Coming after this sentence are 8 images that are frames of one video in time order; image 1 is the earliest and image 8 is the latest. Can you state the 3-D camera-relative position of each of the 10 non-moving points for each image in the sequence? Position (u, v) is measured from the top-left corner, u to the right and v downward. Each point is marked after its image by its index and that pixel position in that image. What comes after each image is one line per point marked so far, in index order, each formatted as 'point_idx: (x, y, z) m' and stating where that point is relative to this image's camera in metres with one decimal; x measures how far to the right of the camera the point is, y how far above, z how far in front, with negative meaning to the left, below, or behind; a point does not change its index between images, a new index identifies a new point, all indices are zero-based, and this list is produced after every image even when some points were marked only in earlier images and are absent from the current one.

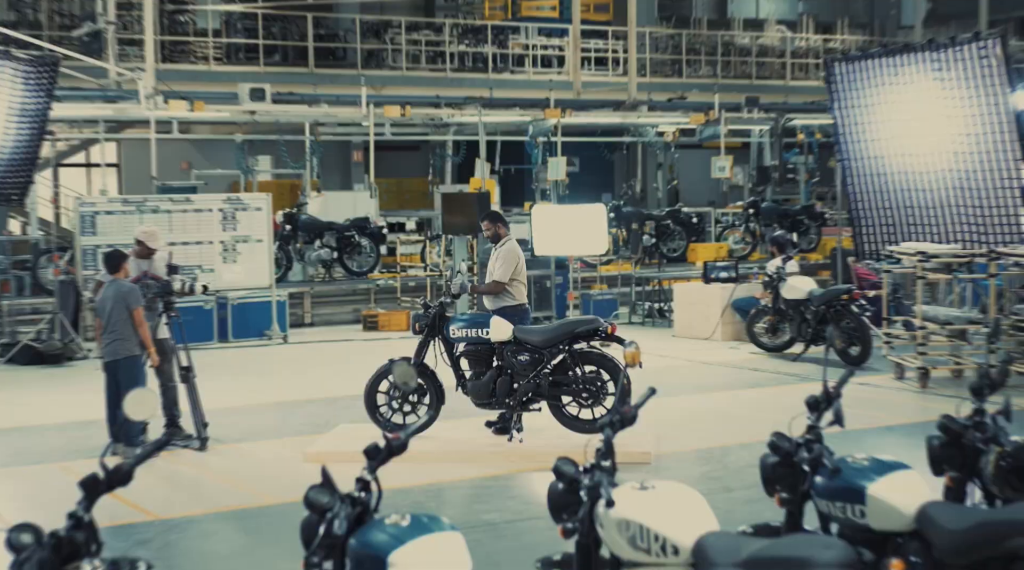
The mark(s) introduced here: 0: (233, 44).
0: (-4.3, +3.9, +18.9) m
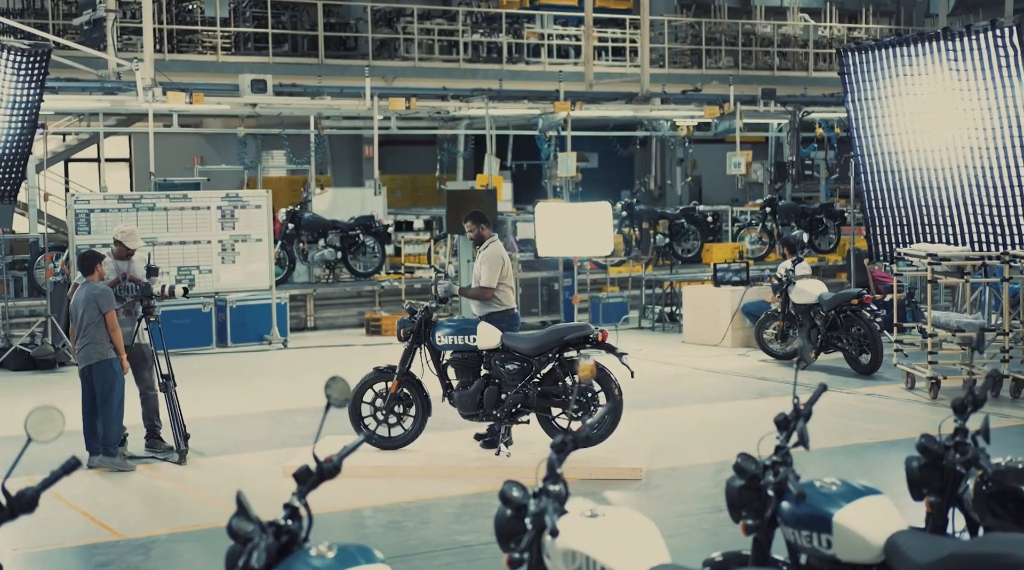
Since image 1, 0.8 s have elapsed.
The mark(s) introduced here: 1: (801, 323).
0: (-4.1, +3.8, +18.6) m
1: (+2.9, -0.4, +12.3) m
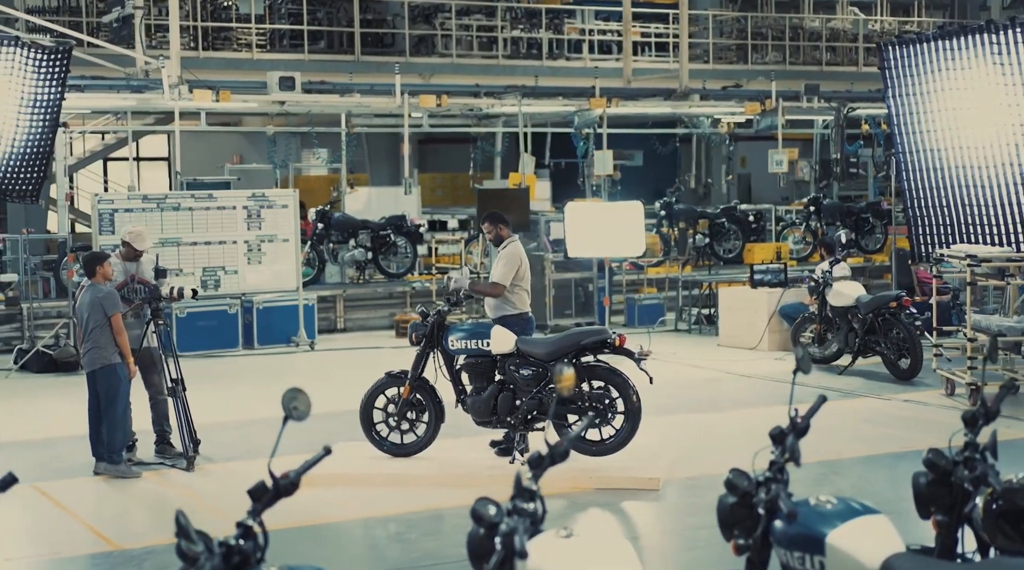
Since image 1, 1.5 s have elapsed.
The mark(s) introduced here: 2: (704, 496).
0: (-3.5, +3.8, +18.5) m
1: (+3.1, -0.4, +11.9) m
2: (+1.3, -1.4, +8.4) m
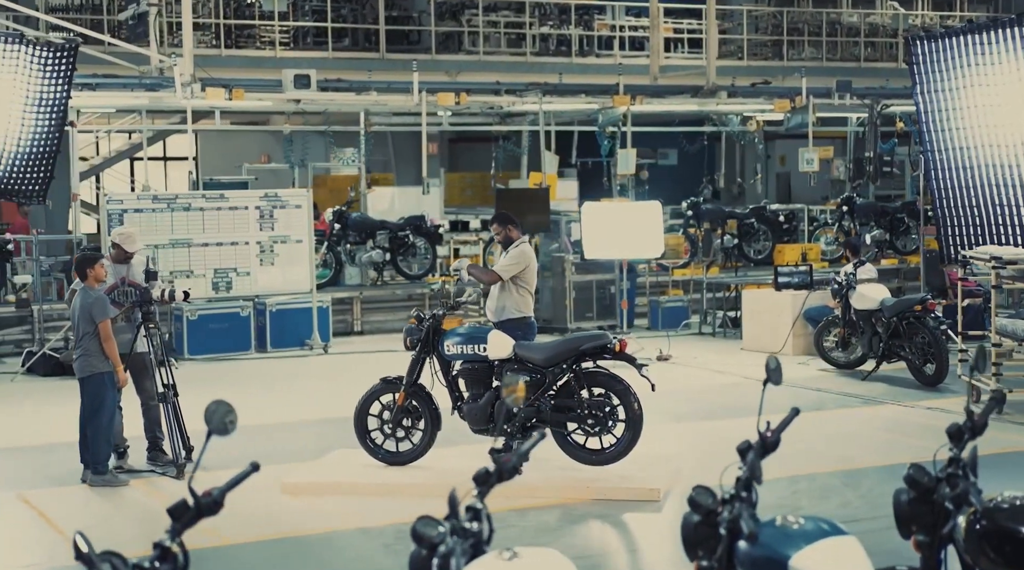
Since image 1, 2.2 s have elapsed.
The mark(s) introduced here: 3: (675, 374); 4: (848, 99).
0: (-3.1, +3.8, +18.3) m
1: (+3.2, -0.4, +11.4) m
2: (+1.3, -1.4, +8.0) m
3: (+1.6, -0.9, +12.3) m
4: (+4.5, +2.5, +16.6) m
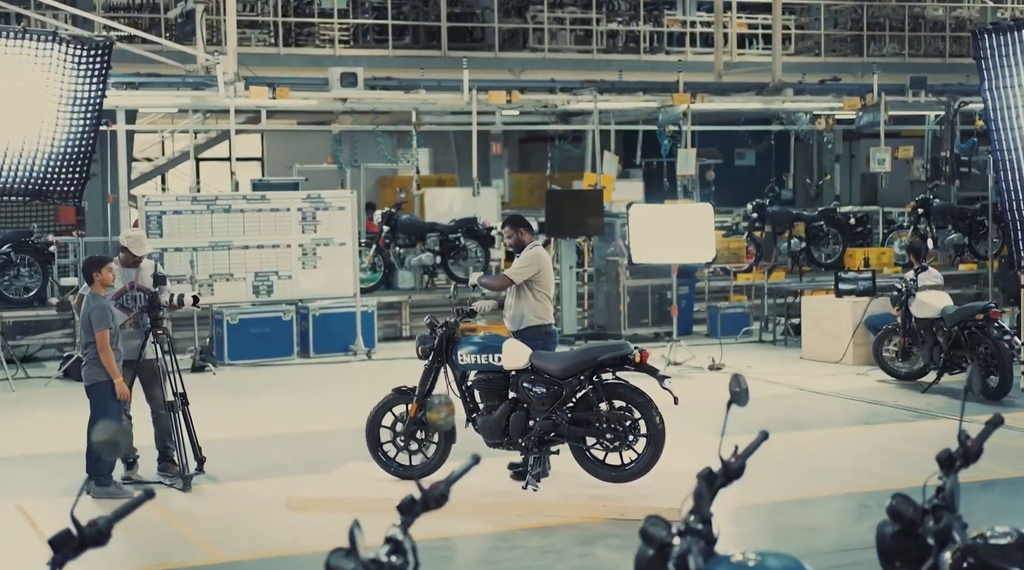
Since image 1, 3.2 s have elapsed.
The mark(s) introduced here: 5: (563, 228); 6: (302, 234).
0: (-2.2, +3.8, +18.1) m
1: (+3.5, -0.5, +10.7) m
2: (+1.3, -1.4, +7.5) m
3: (+2.0, -0.9, +11.7) m
4: (+5.2, +2.4, +15.8) m
5: (+0.7, +0.6, +13.9) m
6: (-2.2, +0.5, +13.0) m
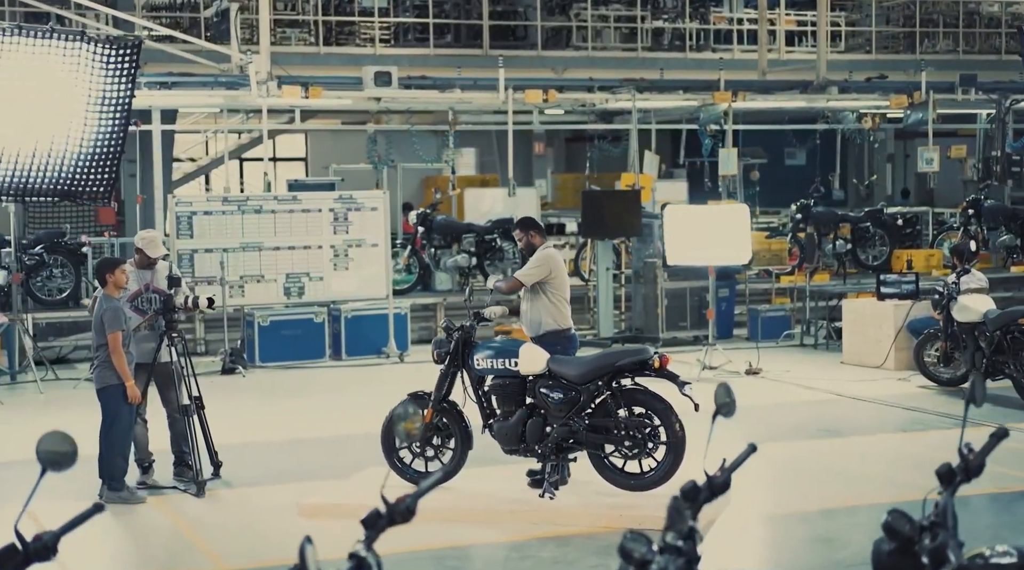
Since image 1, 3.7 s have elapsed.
0: (-1.6, +3.7, +18.0) m
1: (+3.8, -0.5, +10.4) m
2: (+1.4, -1.5, +7.2) m
3: (+2.3, -1.0, +11.4) m
4: (+5.7, +2.4, +15.3) m
5: (+1.0, +0.6, +13.7) m
6: (-1.9, +0.5, +12.9) m
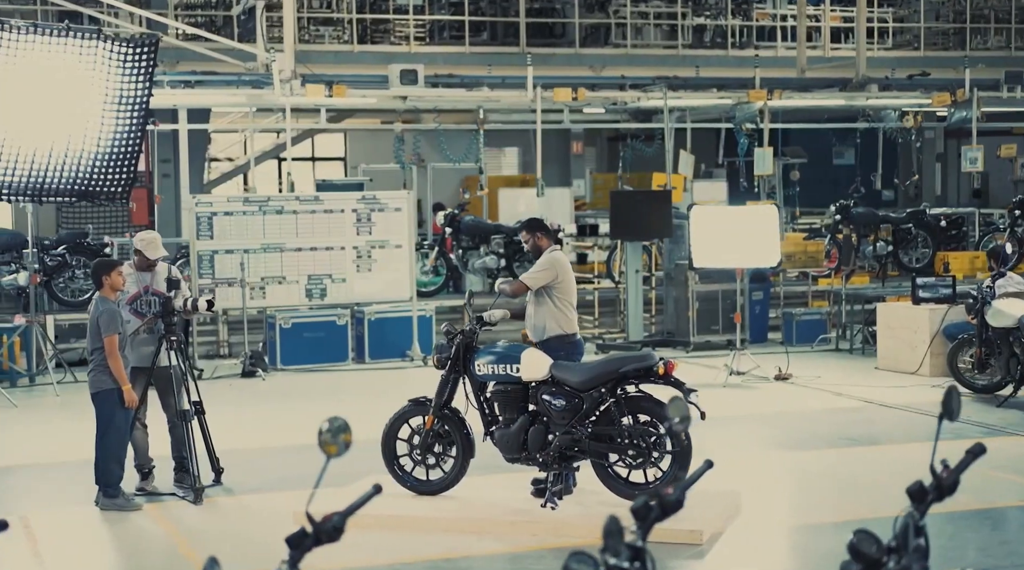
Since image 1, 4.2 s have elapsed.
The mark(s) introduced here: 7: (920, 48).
0: (-1.1, +3.7, +17.8) m
1: (+3.9, -0.5, +9.9) m
2: (+1.4, -1.5, +6.9) m
3: (+2.5, -1.0, +11.1) m
4: (+6.1, +2.3, +14.8) m
5: (+1.3, +0.6, +13.4) m
6: (-1.6, +0.5, +12.7) m
7: (+6.3, +3.7, +19.3) m
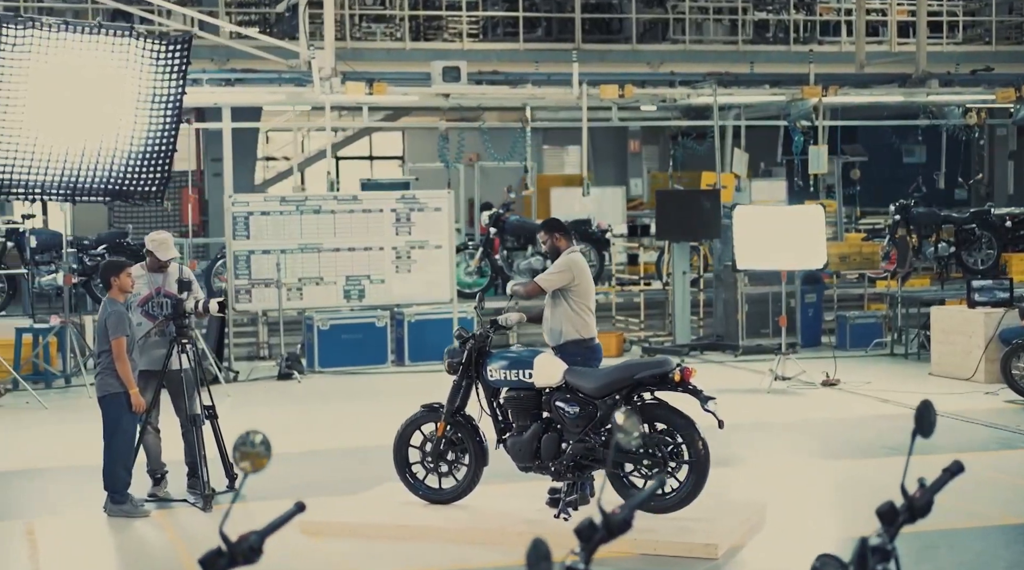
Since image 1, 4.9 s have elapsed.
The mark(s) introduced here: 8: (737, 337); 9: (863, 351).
0: (-0.4, +3.7, +17.6) m
1: (+4.1, -0.6, +9.4) m
2: (+1.4, -1.5, +6.6) m
3: (+2.7, -1.0, +10.6) m
4: (+6.6, +2.3, +14.1) m
5: (+1.8, +0.6, +13.0) m
6: (-1.2, +0.5, +12.6) m
7: (+7.1, +3.6, +18.6) m
8: (+2.4, -0.6, +13.3) m
9: (+3.7, -0.7, +13.1) m
